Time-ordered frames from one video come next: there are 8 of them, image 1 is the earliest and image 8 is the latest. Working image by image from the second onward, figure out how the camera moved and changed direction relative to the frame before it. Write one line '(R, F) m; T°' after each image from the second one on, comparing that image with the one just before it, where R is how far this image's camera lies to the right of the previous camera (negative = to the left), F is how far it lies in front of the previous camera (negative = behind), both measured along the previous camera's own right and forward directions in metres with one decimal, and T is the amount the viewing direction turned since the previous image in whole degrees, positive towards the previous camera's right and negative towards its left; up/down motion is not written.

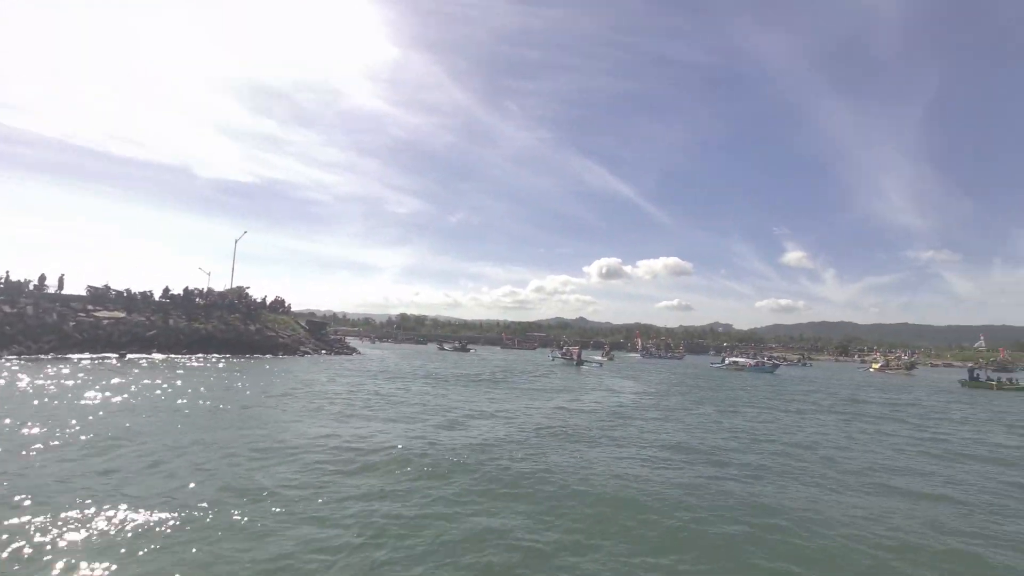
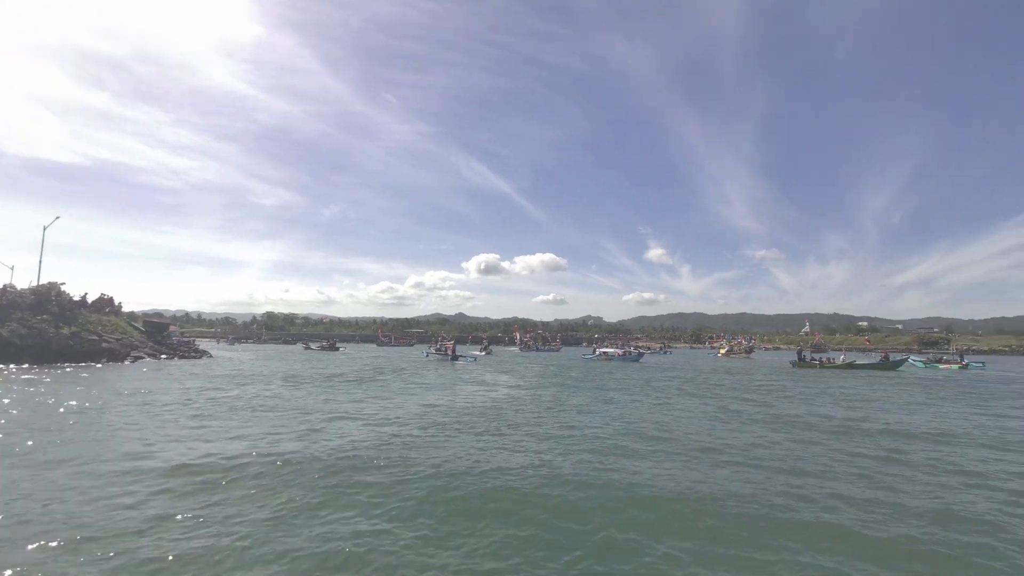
(+0.3, +0.8) m; +13°
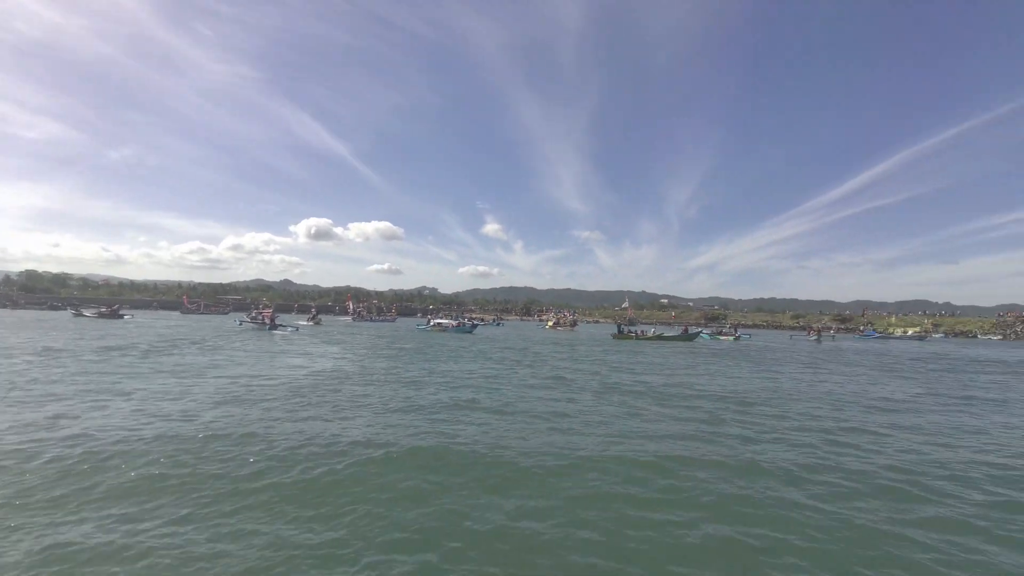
(+0.1, +0.9) m; +18°
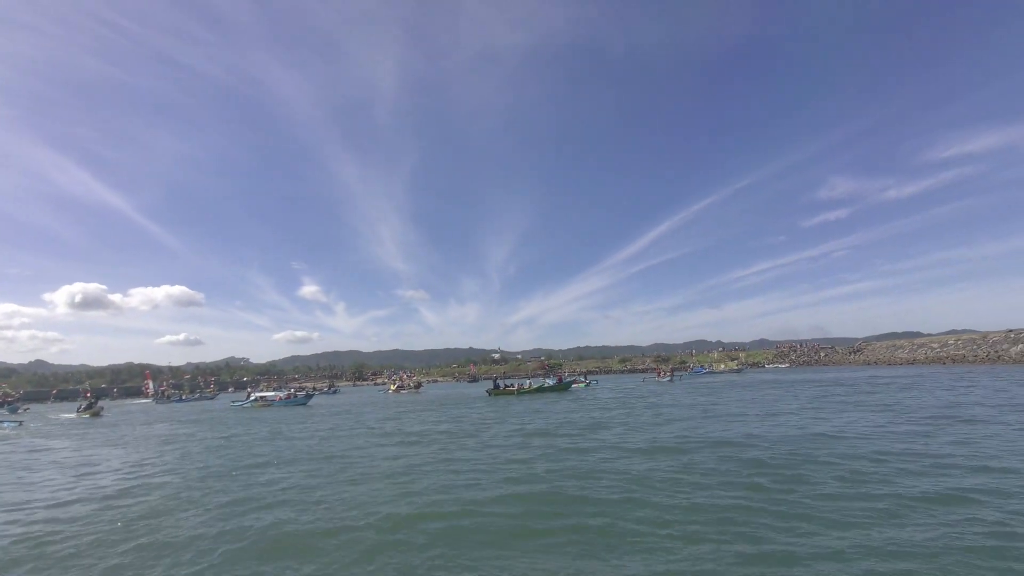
(-1.9, +4.1) m; +19°
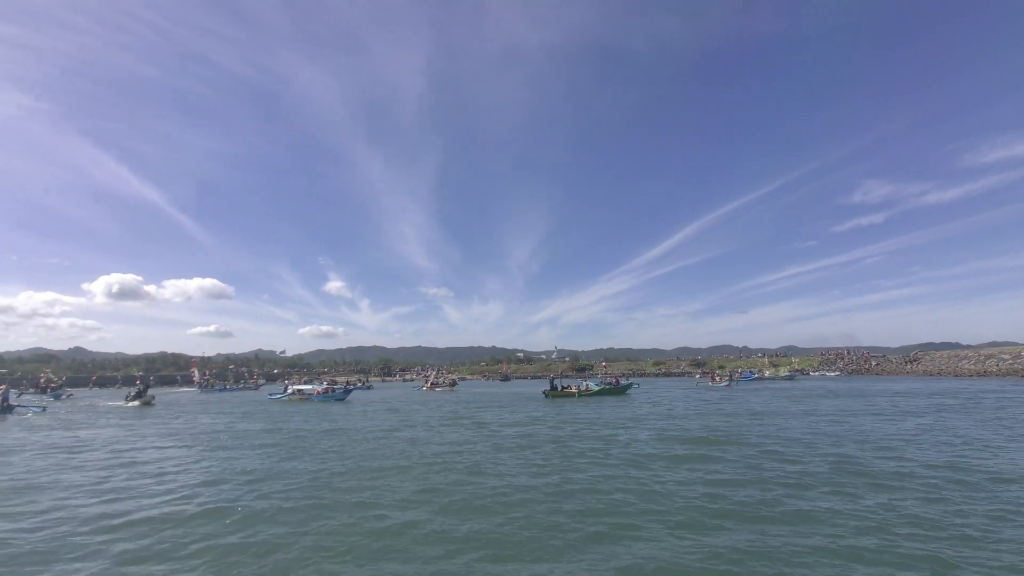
(-2.1, +1.7) m; -2°
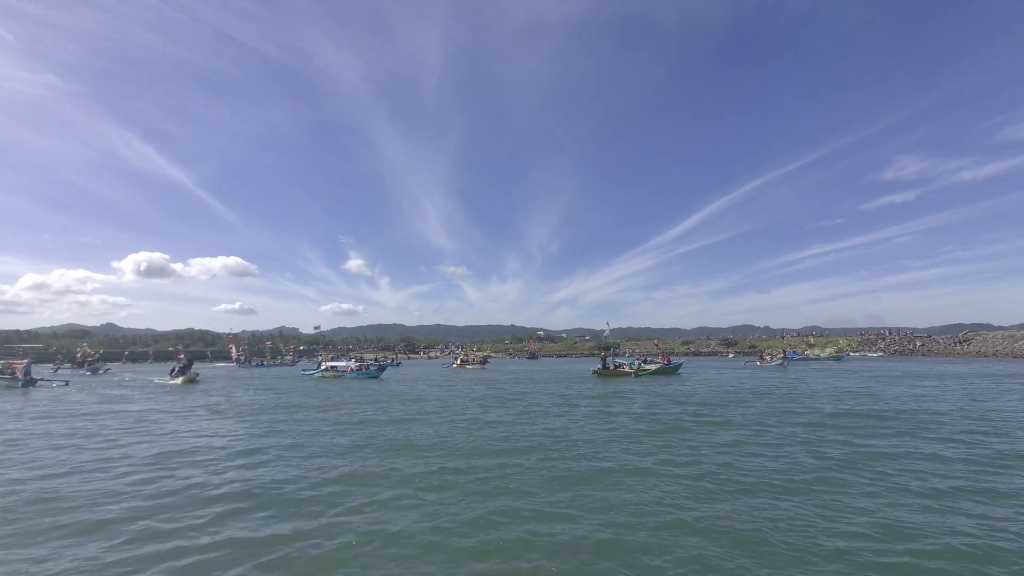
(-1.7, +1.5) m; -2°
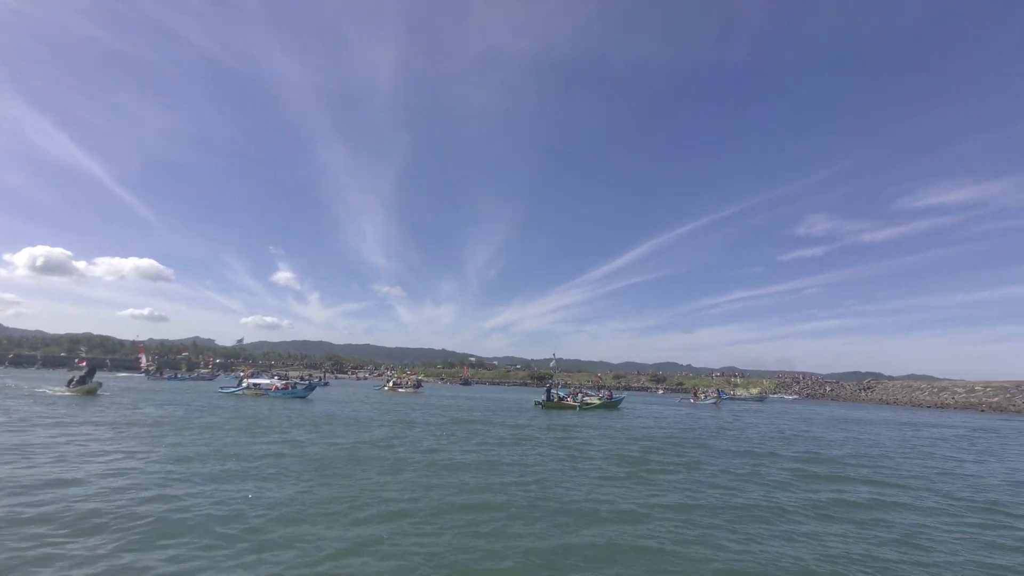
(-0.7, +0.7) m; +7°
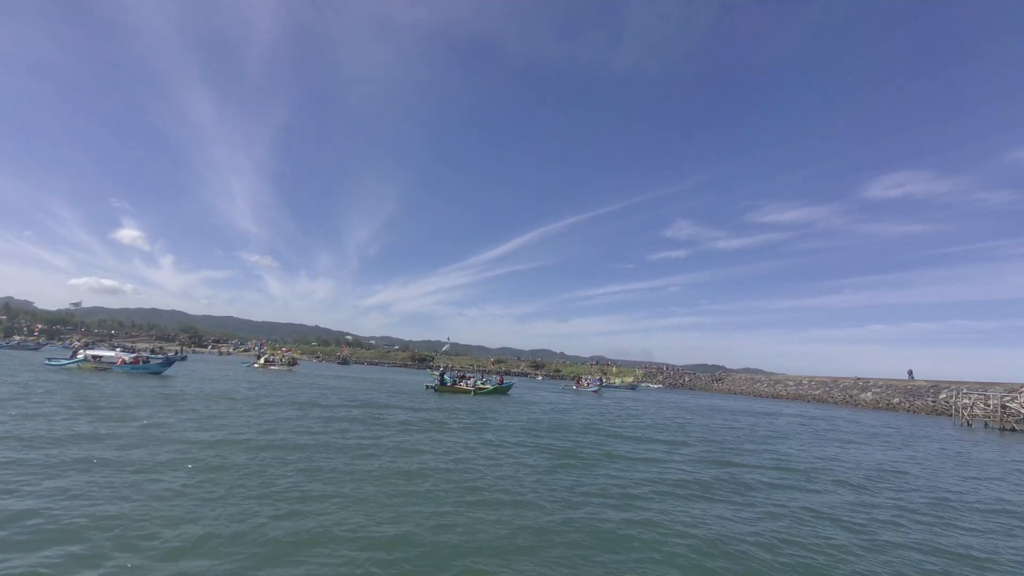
(-0.9, +0.6) m; +13°
